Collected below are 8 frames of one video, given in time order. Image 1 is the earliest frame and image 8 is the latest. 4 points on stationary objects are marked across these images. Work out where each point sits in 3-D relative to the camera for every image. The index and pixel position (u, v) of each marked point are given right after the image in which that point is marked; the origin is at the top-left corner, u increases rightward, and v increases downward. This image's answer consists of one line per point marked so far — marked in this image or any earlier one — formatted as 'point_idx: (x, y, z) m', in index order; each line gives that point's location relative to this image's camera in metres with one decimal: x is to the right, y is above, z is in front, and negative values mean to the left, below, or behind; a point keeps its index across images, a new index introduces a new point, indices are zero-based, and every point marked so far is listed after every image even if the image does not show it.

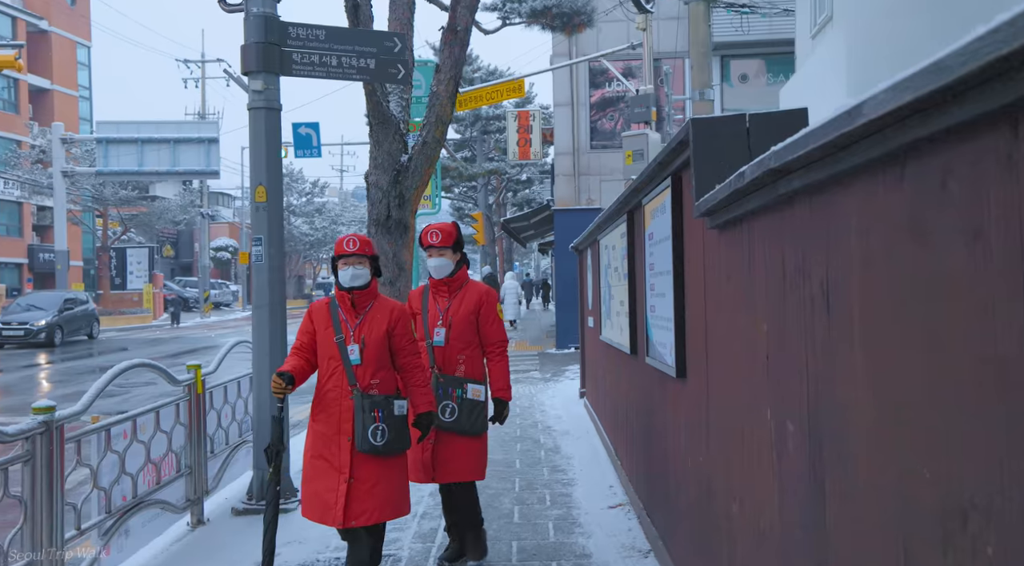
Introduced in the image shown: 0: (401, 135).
0: (-1.0, +1.3, +7.6) m
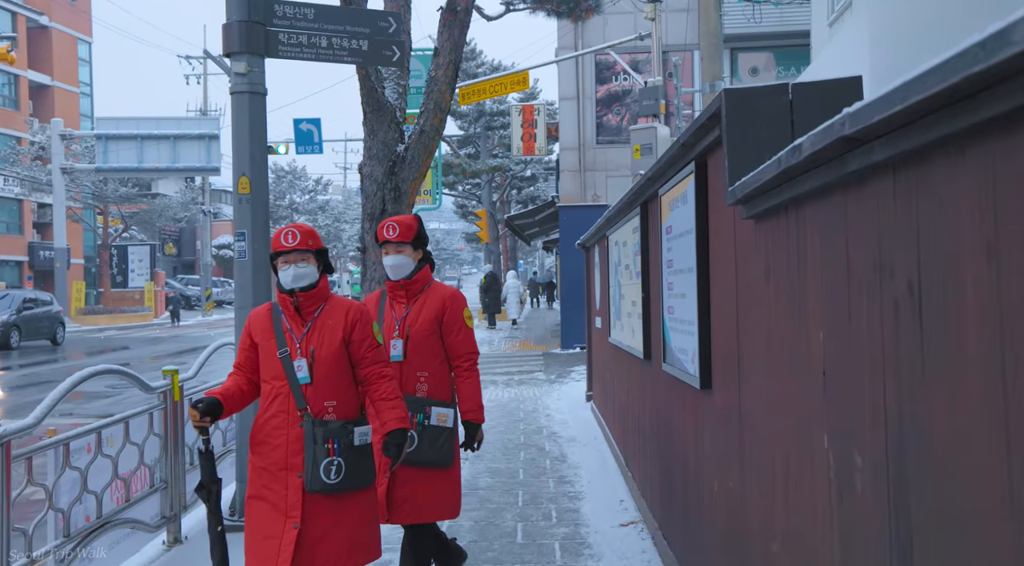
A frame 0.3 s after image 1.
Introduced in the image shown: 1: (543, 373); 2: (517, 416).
0: (-0.9, +1.3, +7.1) m
1: (+0.5, -1.6, +15.8) m
2: (+0.1, -1.5, +9.9) m
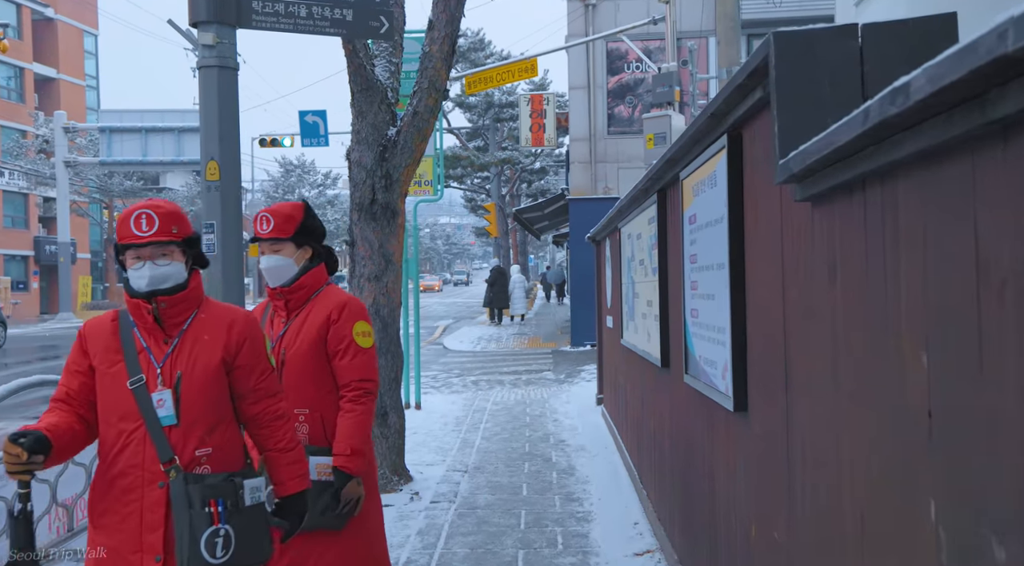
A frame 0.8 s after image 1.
0: (-0.9, +1.3, +6.5) m
1: (+0.7, -1.5, +15.2) m
2: (+0.1, -1.4, +9.2) m
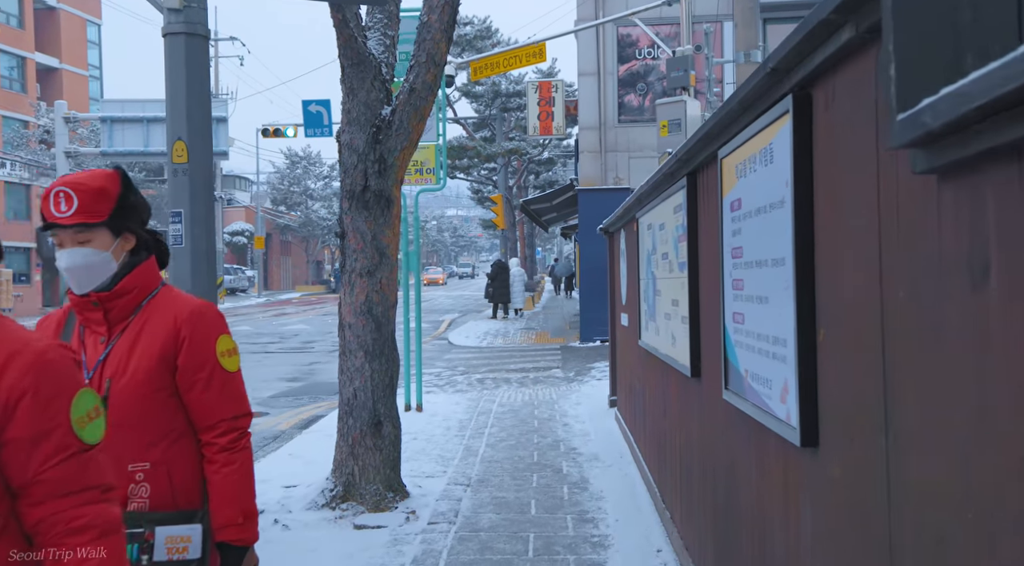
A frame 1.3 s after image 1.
0: (-0.9, +1.3, +5.9) m
1: (+0.8, -1.4, +14.6) m
2: (+0.2, -1.4, +8.6) m
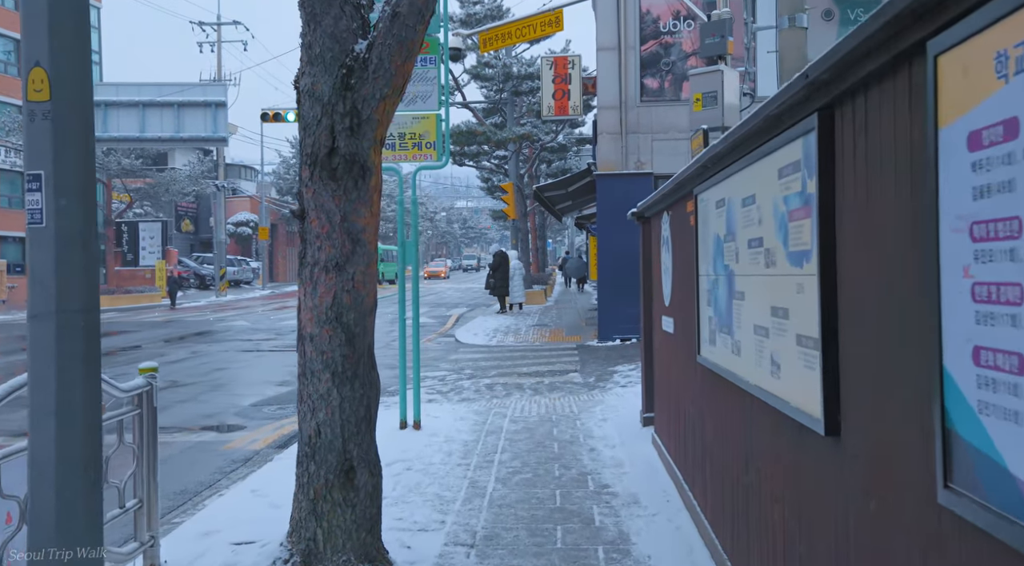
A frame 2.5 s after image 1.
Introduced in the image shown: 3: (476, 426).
0: (-0.8, +1.4, +4.4) m
1: (+1.0, -1.3, +13.0) m
2: (+0.3, -1.4, +7.1) m
3: (-0.3, -1.4, +8.6) m
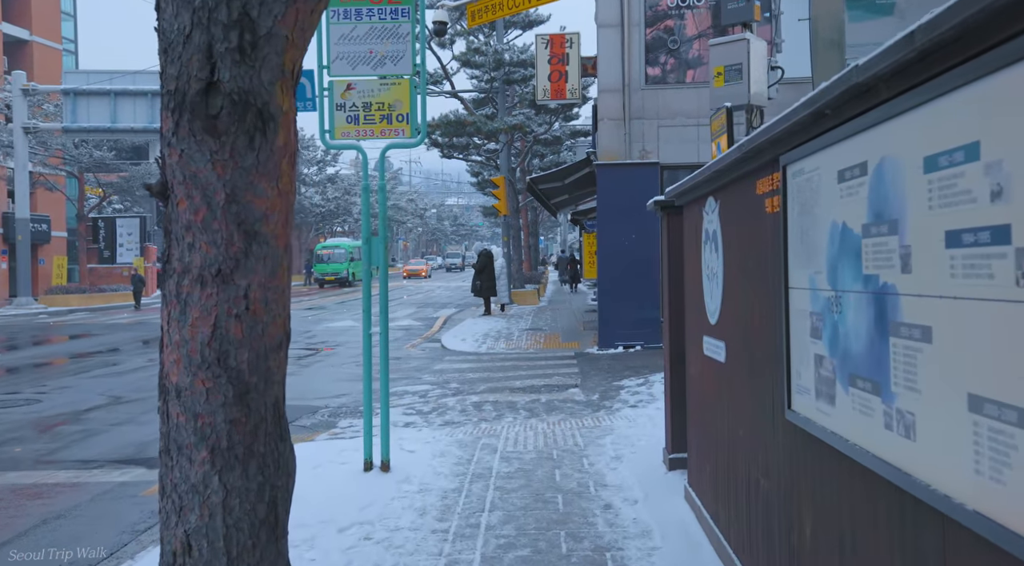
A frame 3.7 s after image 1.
0: (-0.8, +1.3, +2.7) m
1: (+0.9, -1.4, +11.4) m
2: (+0.2, -1.4, +5.5) m
3: (-0.4, -1.4, +6.9) m
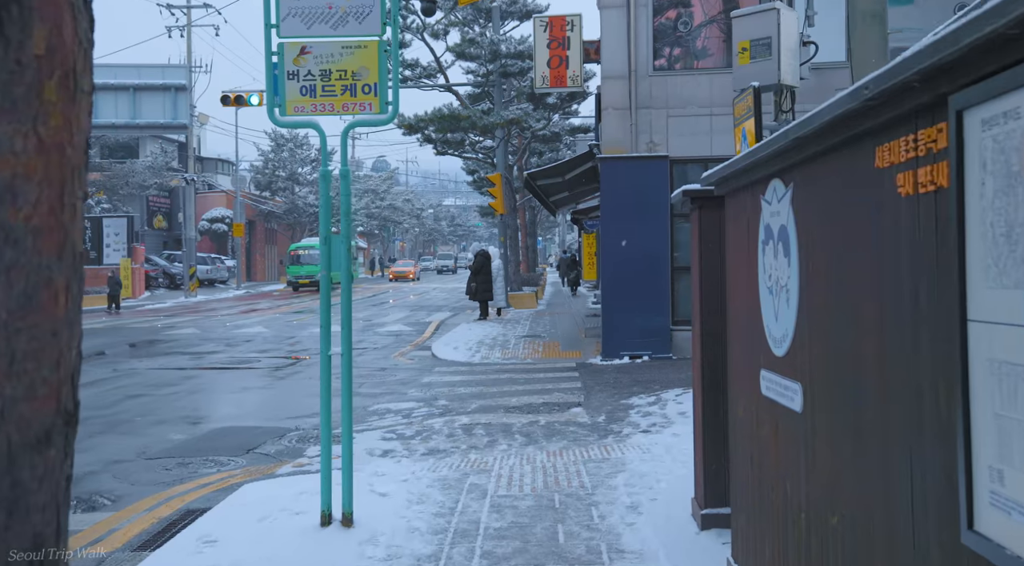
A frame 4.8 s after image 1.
0: (-0.8, +1.2, +1.4) m
1: (+0.8, -1.4, +10.1) m
2: (+0.2, -1.5, +4.2) m
3: (-0.5, -1.5, +5.6) m
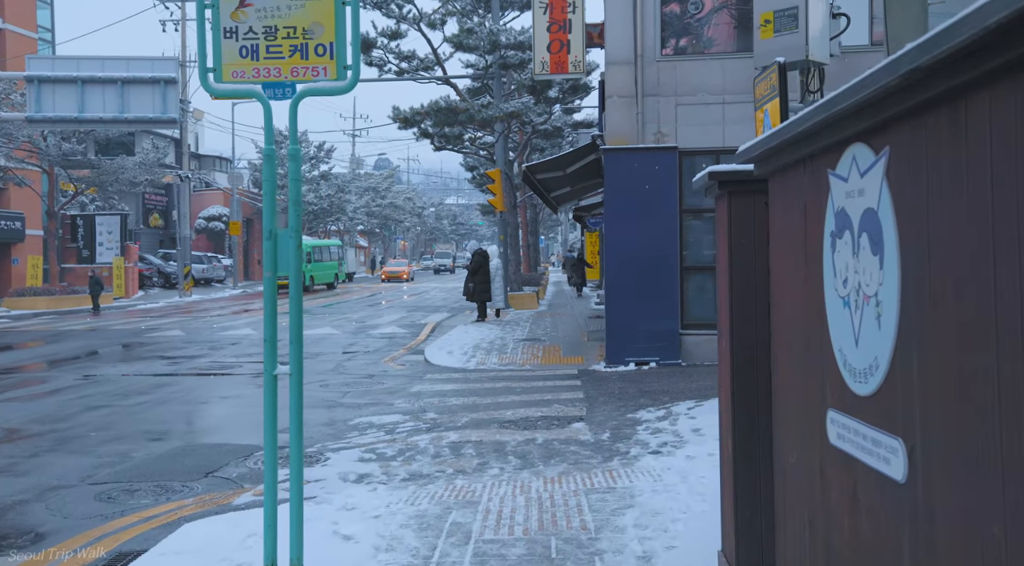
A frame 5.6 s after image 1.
0: (-0.9, +1.2, +0.4) m
1: (+0.8, -1.5, +9.1) m
2: (+0.1, -1.5, +3.2) m
3: (-0.5, -1.5, +4.6) m
